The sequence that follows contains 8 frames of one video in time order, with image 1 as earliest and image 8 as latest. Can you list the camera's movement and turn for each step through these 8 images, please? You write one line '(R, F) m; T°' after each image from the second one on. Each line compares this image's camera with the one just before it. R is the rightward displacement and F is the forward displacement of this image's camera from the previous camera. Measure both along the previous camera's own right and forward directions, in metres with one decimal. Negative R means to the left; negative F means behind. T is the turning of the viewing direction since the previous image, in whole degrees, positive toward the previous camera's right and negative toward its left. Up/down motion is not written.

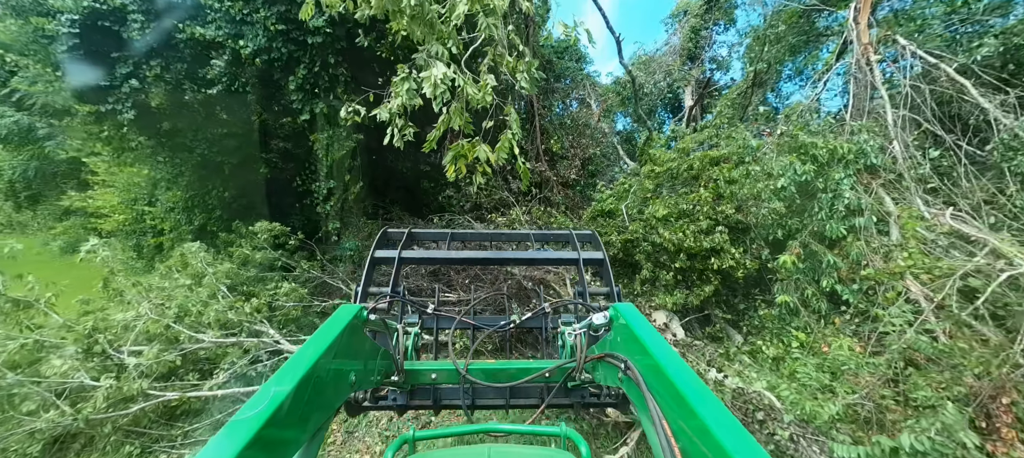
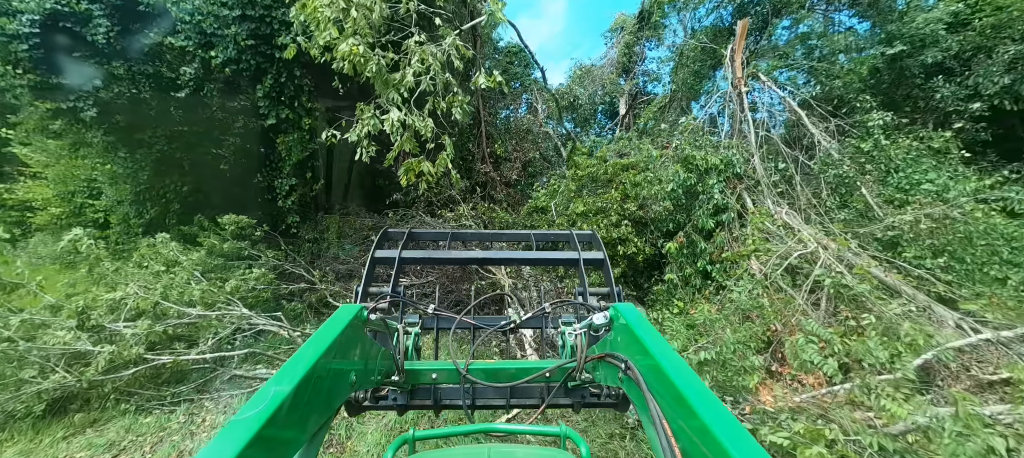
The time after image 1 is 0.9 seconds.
(+0.1, -0.8) m; +7°
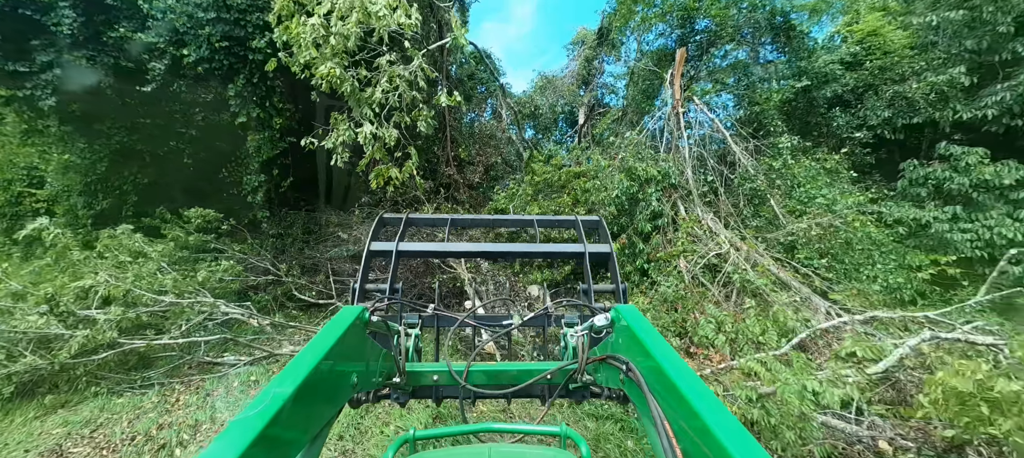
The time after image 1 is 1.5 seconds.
(+0.1, -0.5) m; +5°
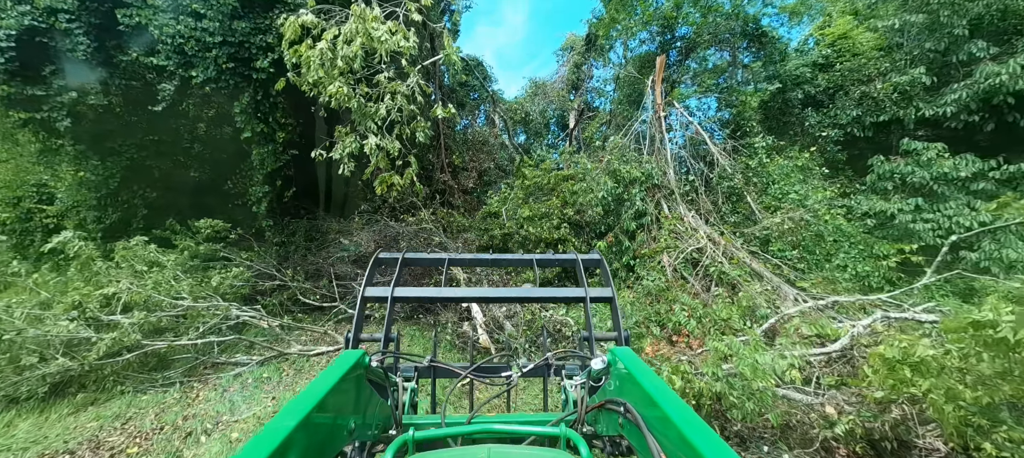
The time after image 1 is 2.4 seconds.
(+0.1, -0.3) m; 0°
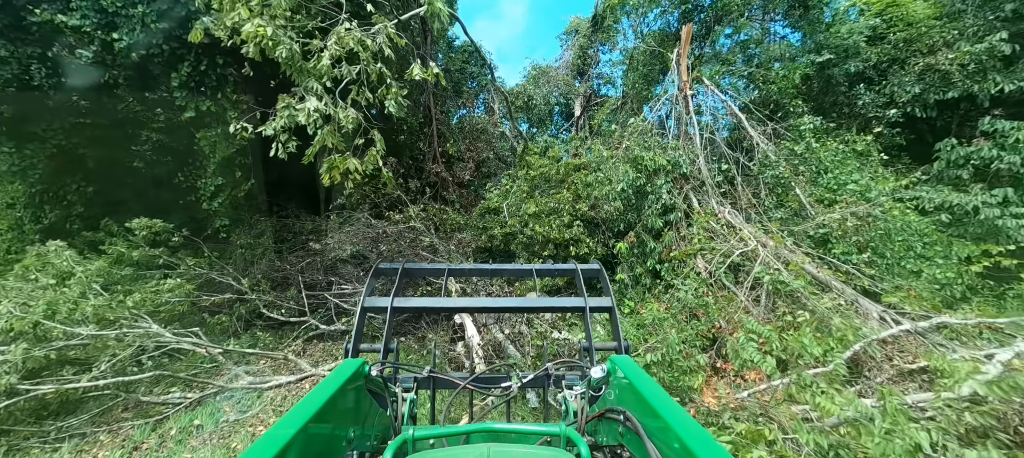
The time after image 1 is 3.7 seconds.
(0.0, +1.0) m; 0°
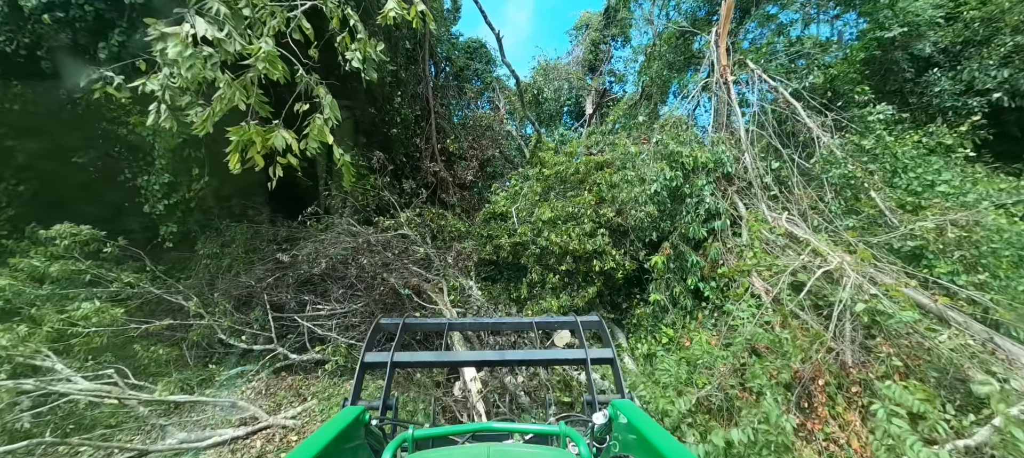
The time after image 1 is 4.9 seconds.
(-0.1, +0.9) m; -1°
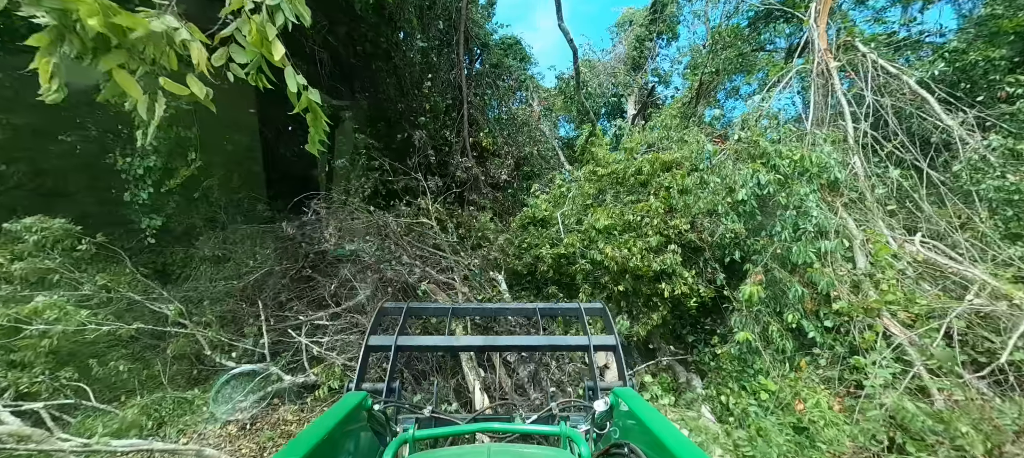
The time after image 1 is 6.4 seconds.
(-0.2, +0.8) m; -3°
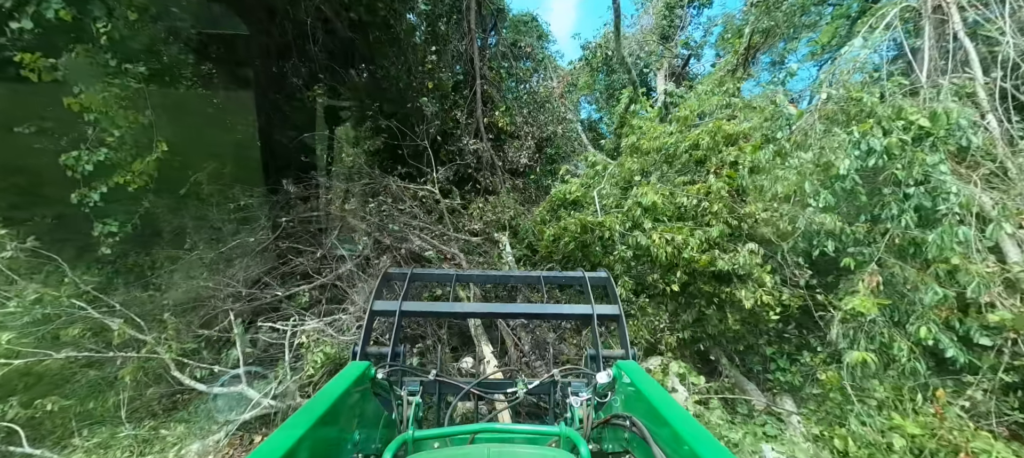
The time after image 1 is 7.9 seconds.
(-0.1, +0.7) m; -3°
